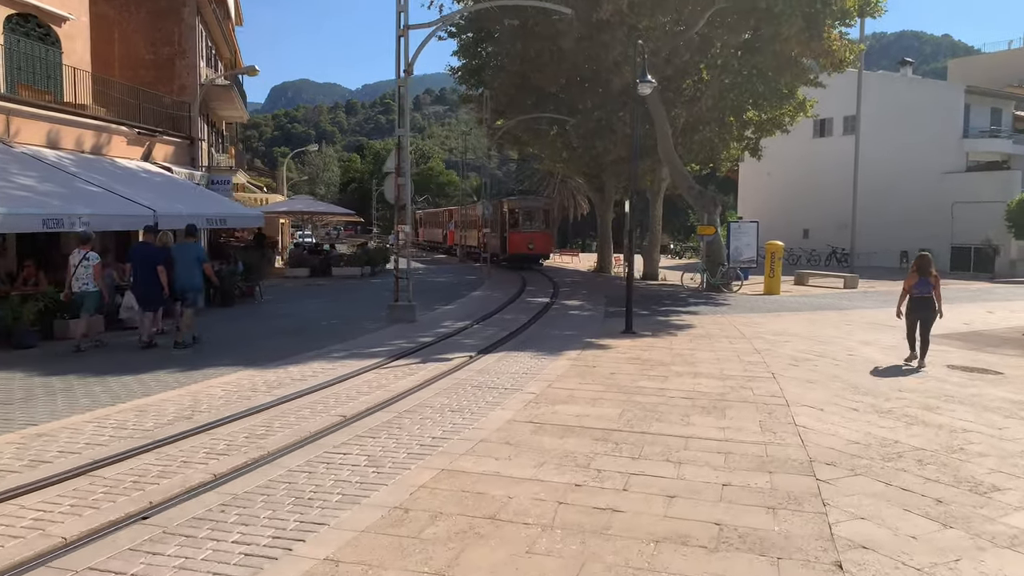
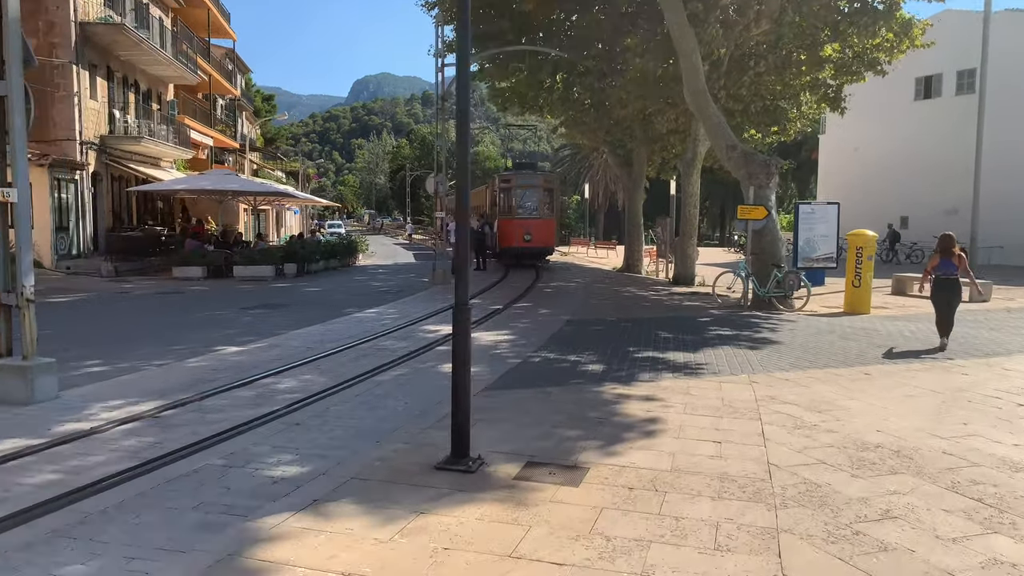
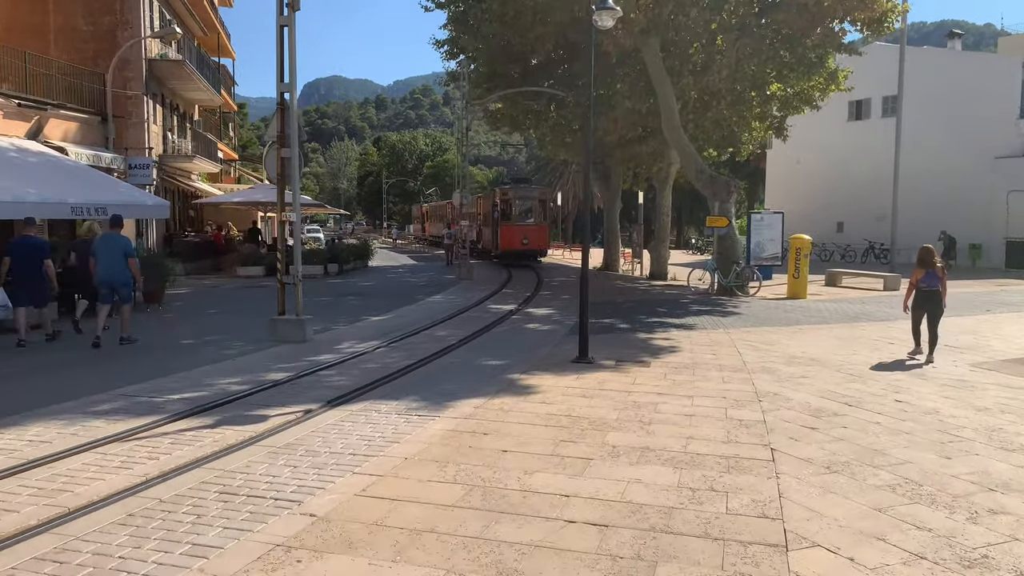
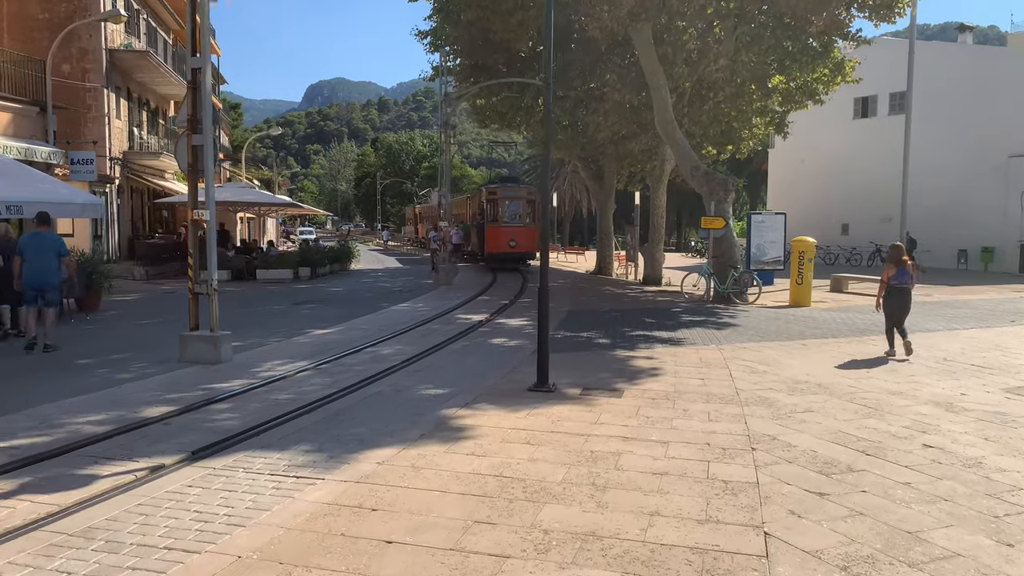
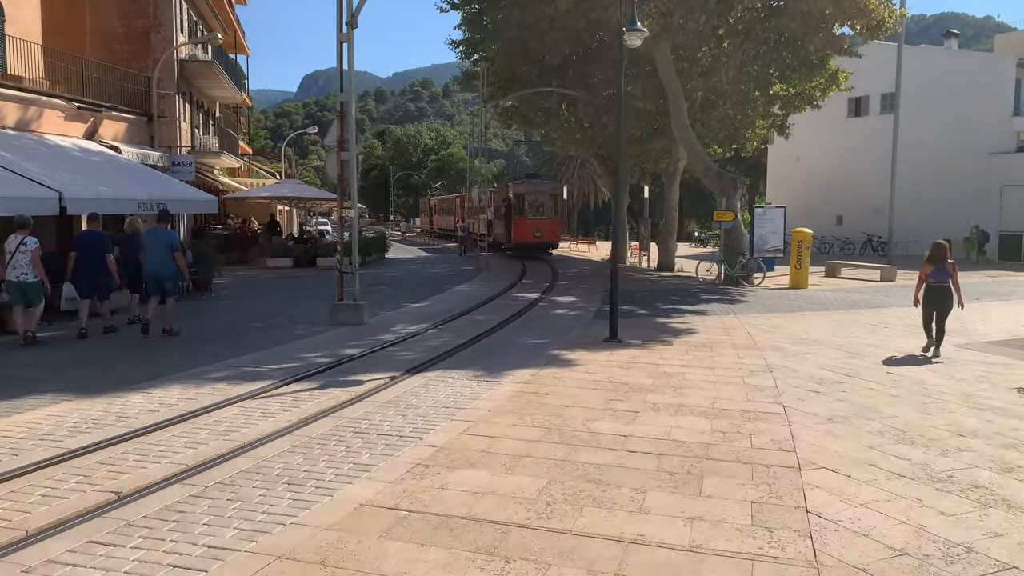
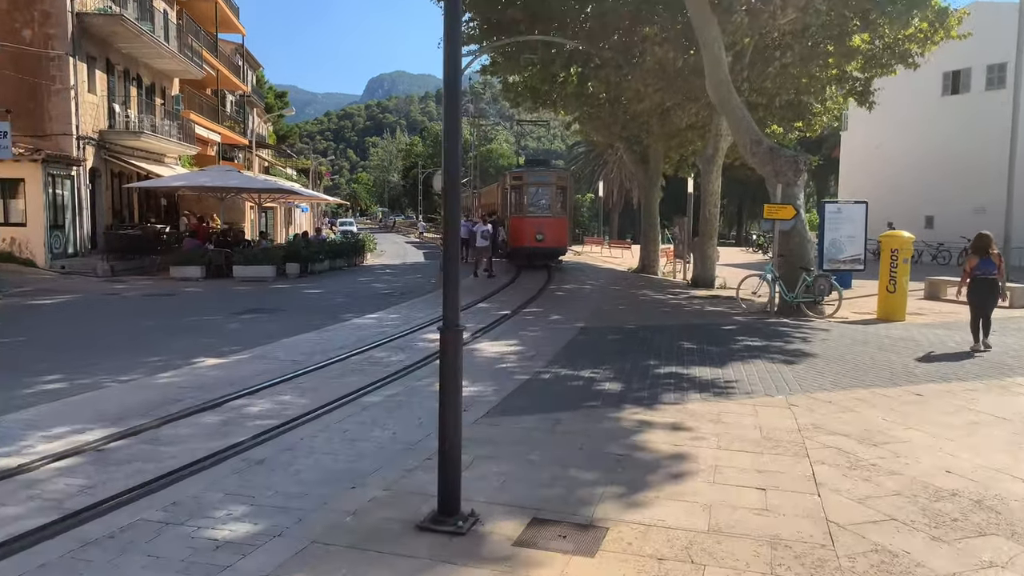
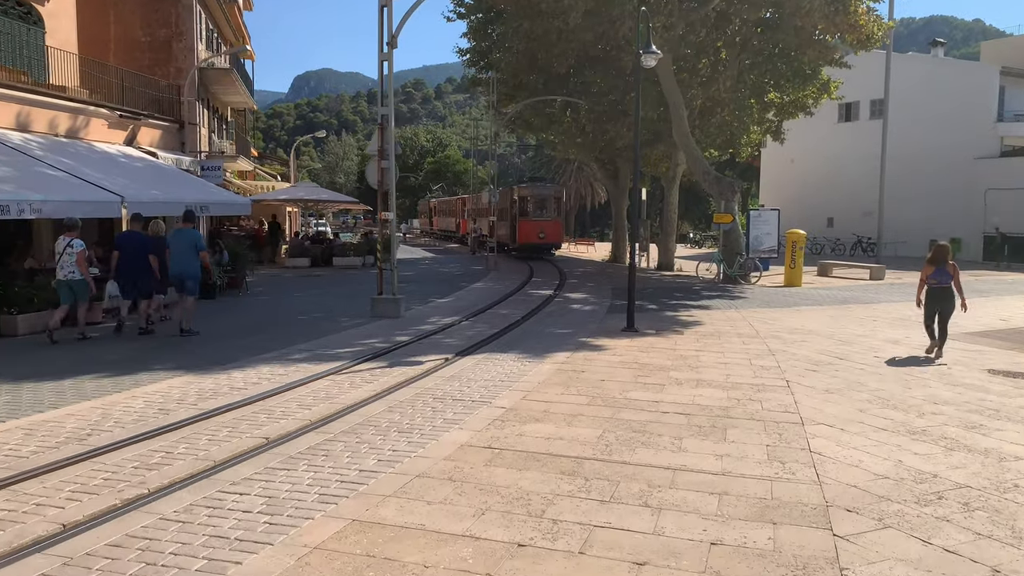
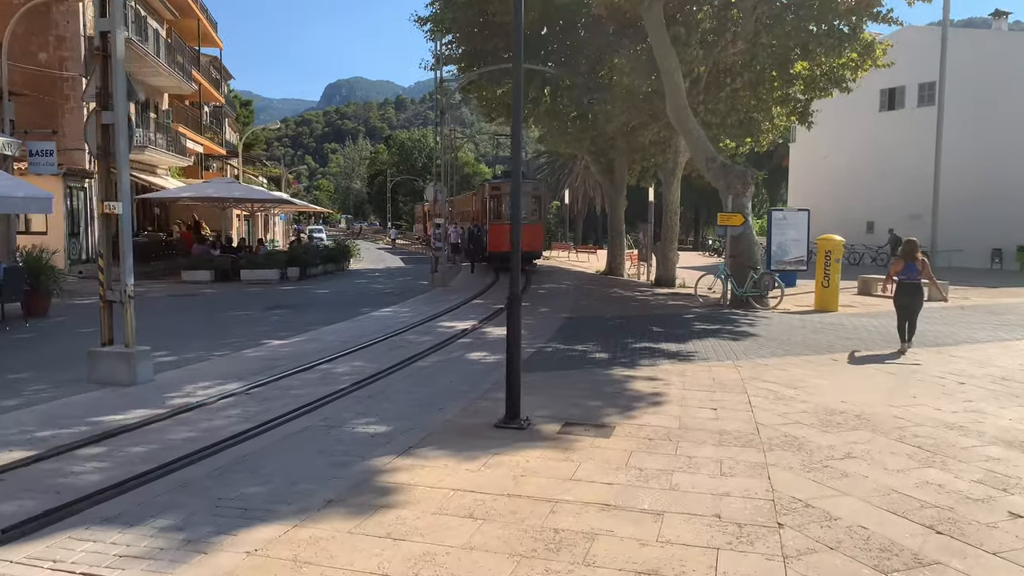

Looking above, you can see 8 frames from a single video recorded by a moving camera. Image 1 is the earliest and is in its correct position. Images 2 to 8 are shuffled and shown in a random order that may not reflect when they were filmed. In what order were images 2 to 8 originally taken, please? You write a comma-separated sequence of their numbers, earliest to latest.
7, 5, 3, 4, 8, 2, 6
